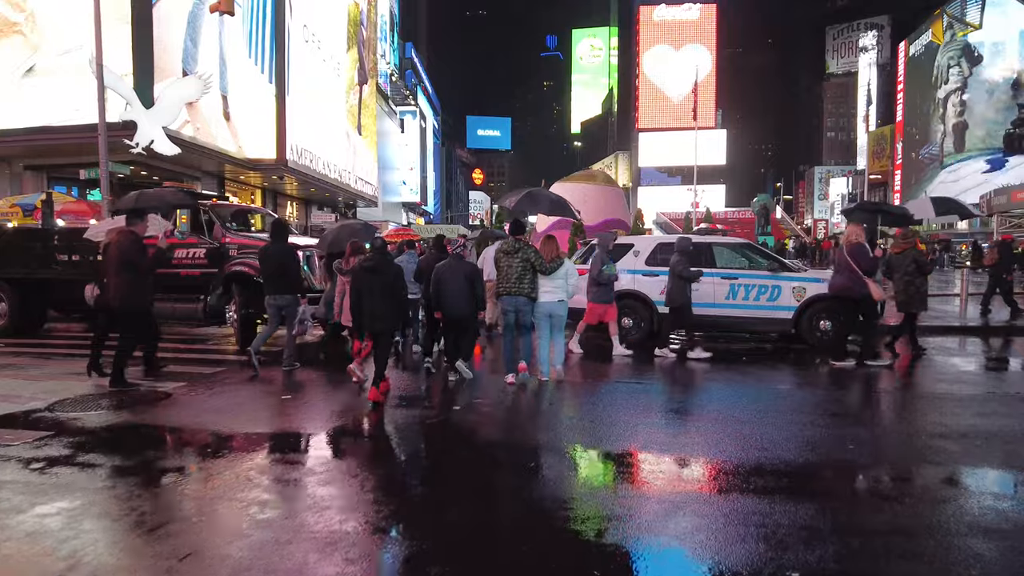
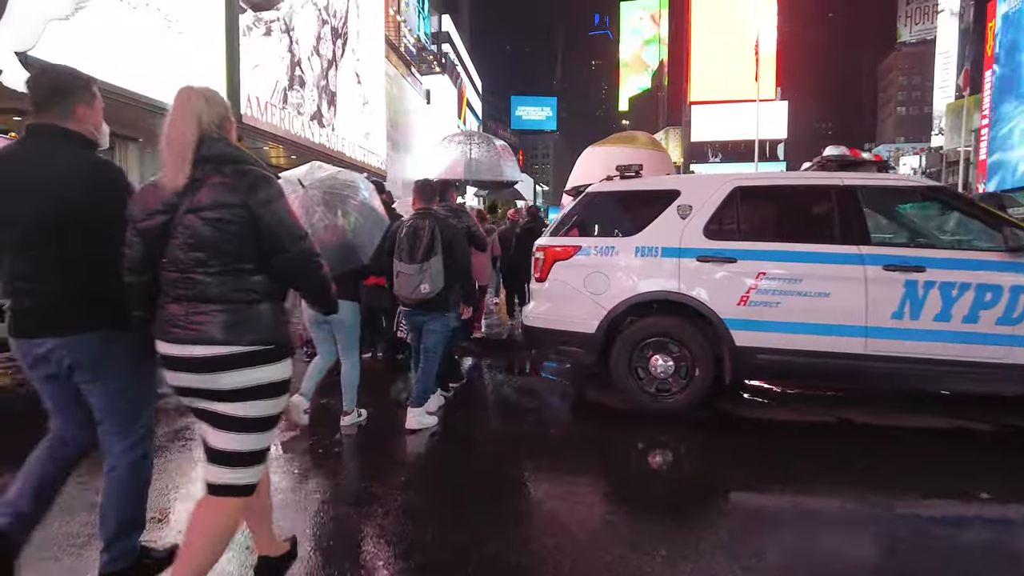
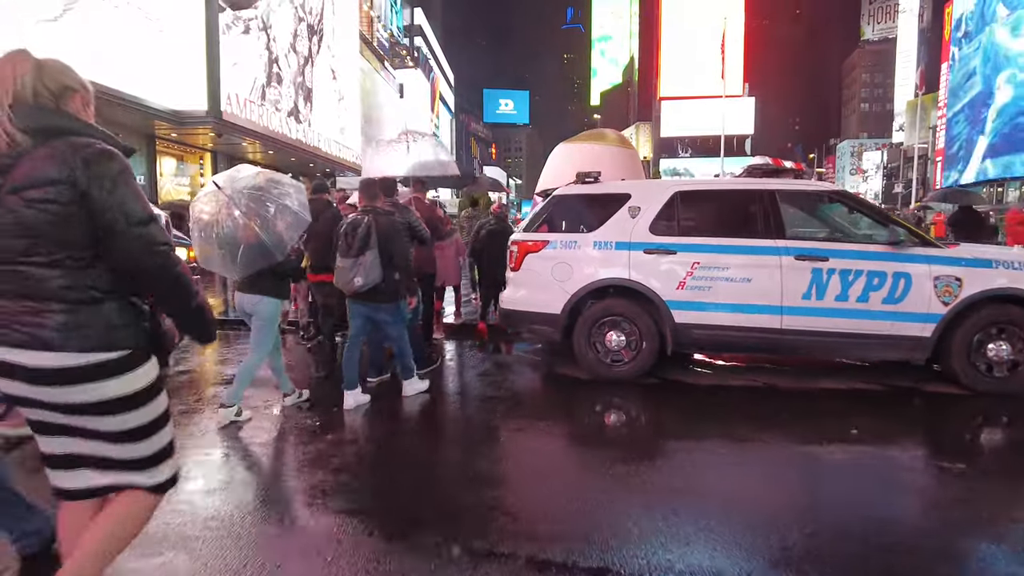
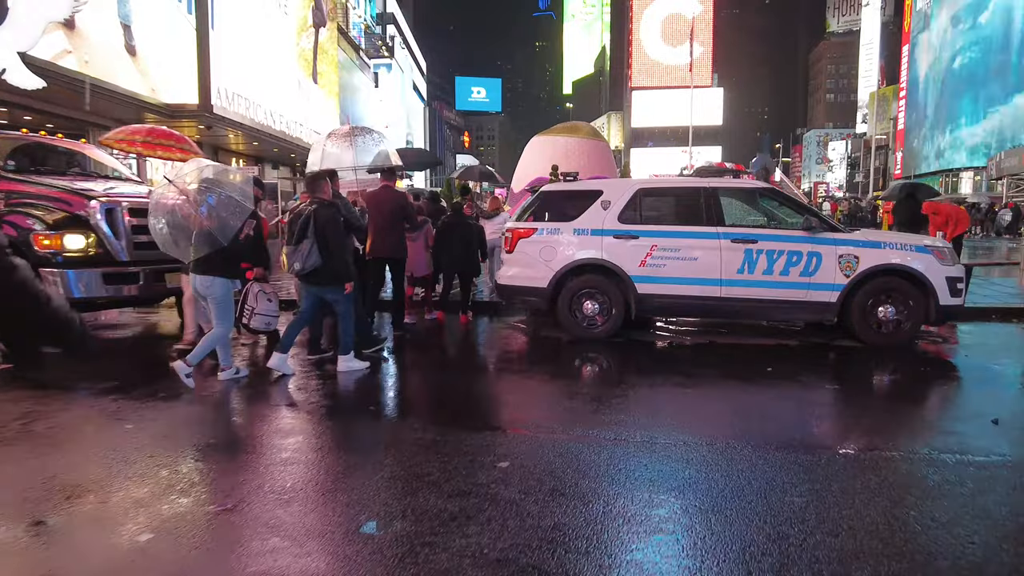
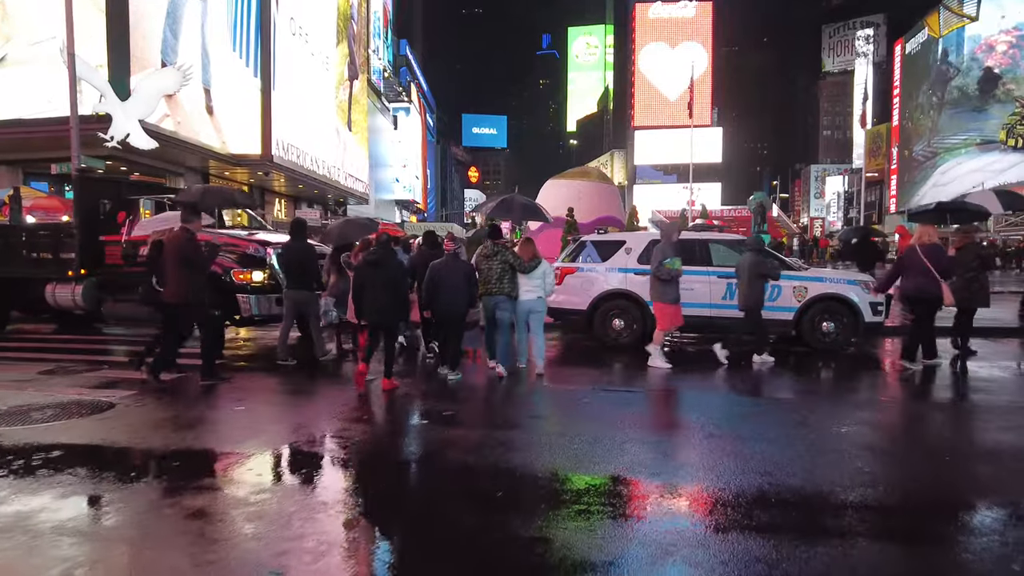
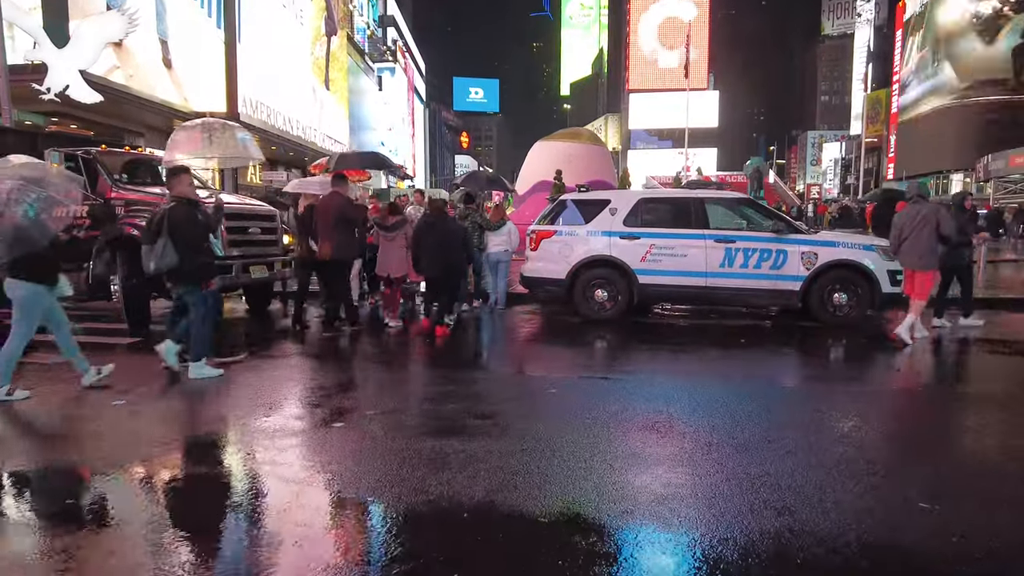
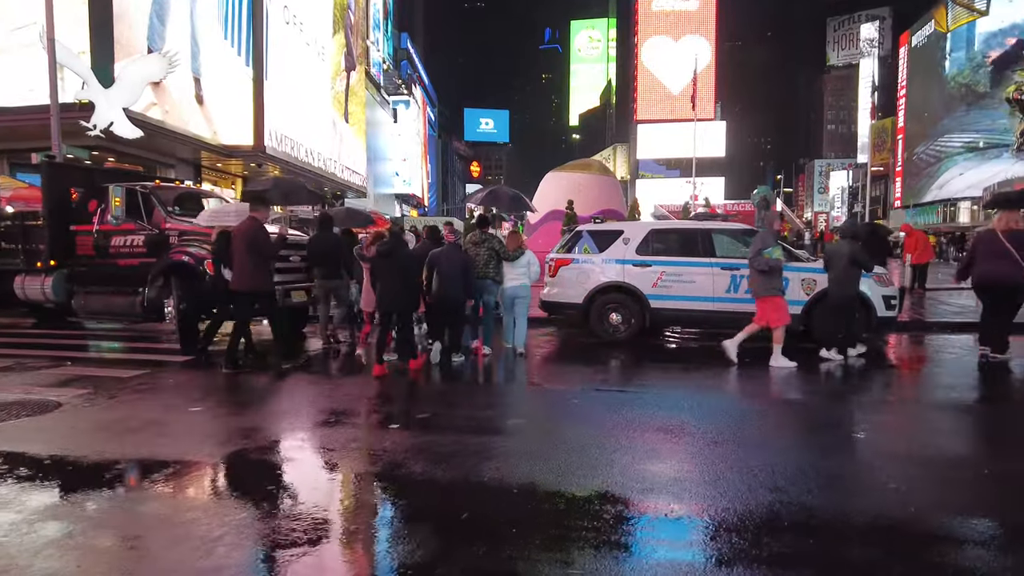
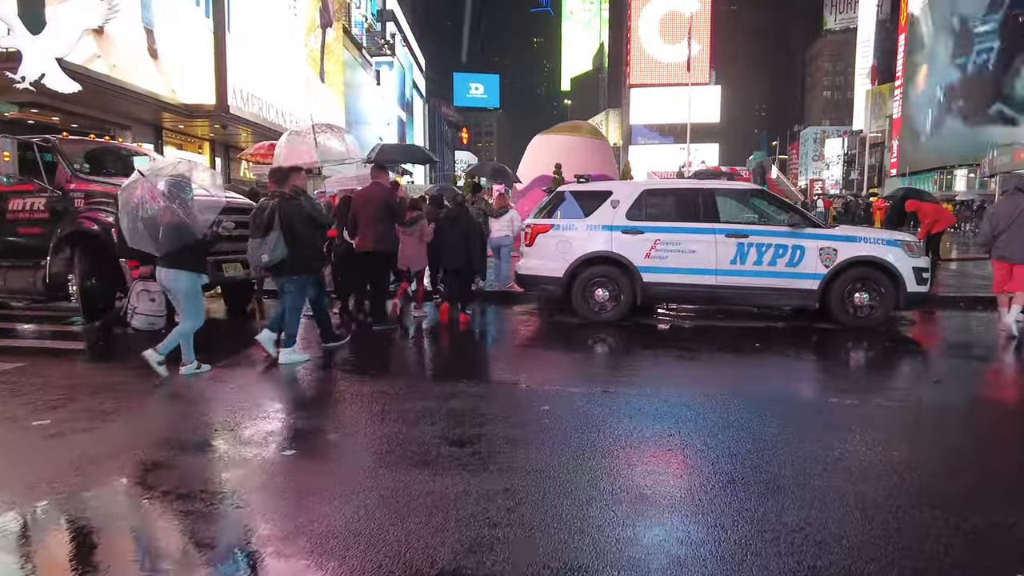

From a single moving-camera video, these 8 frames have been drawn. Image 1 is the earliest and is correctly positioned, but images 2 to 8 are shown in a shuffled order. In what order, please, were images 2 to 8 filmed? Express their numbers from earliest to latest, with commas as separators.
5, 7, 6, 8, 4, 3, 2
